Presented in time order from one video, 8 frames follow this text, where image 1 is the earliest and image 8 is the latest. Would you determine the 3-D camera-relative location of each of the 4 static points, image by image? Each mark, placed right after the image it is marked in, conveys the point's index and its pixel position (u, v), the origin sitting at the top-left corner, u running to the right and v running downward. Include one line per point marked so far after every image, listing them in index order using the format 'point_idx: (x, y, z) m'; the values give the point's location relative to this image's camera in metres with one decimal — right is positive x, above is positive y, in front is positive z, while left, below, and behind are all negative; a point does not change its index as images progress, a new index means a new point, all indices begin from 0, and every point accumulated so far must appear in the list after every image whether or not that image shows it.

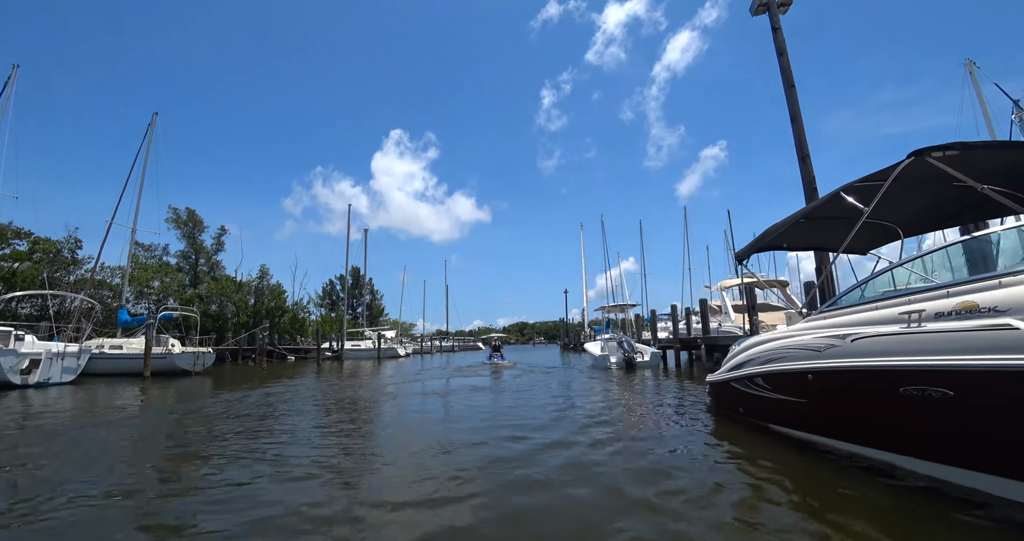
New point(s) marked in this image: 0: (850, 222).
0: (+4.1, +0.6, +5.9) m
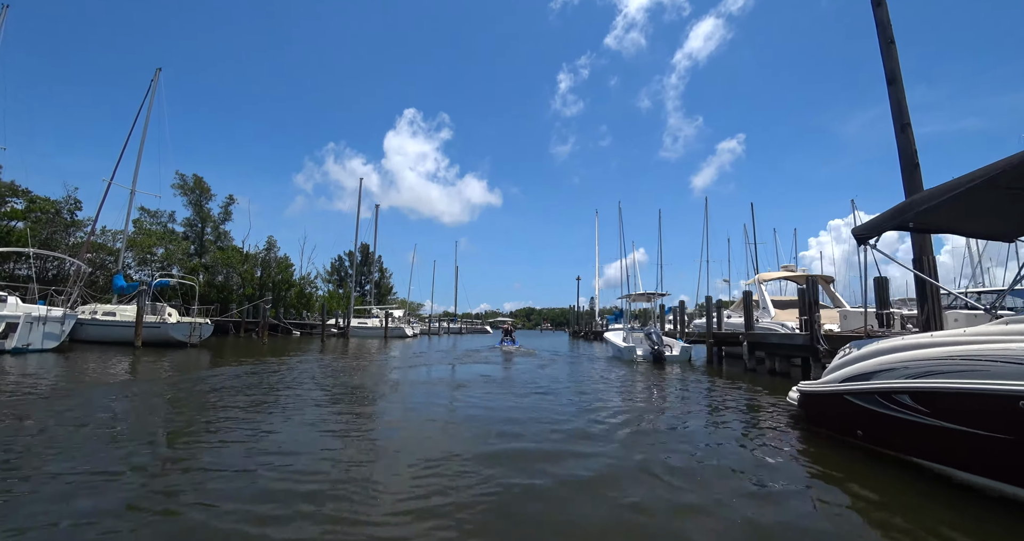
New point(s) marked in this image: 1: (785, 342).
0: (+4.6, +0.7, +4.5) m
1: (+6.2, -1.6, +10.9) m
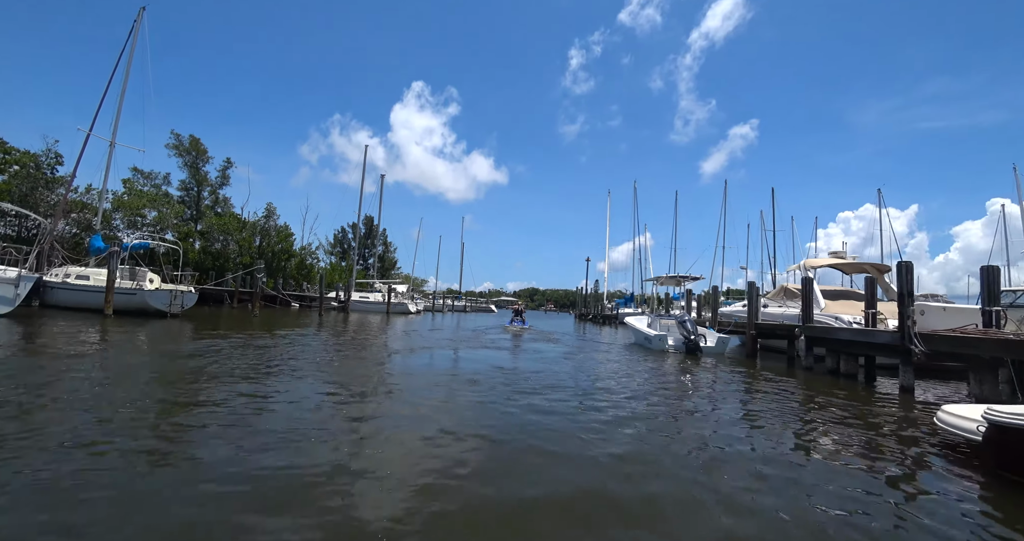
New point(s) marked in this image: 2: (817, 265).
0: (+5.1, +0.8, +2.9) m
1: (+6.7, -1.3, +9.3) m
2: (+9.2, +0.1, +14.8) m
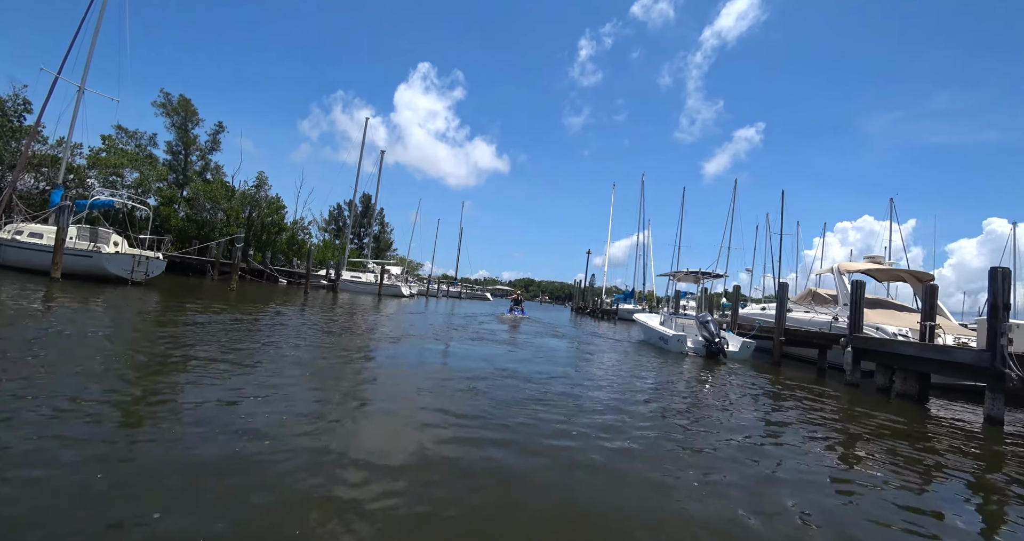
0: (+5.4, +0.6, +1.5) m
1: (+6.8, -1.4, +8.0) m
2: (+9.3, 0.0, +13.5) m
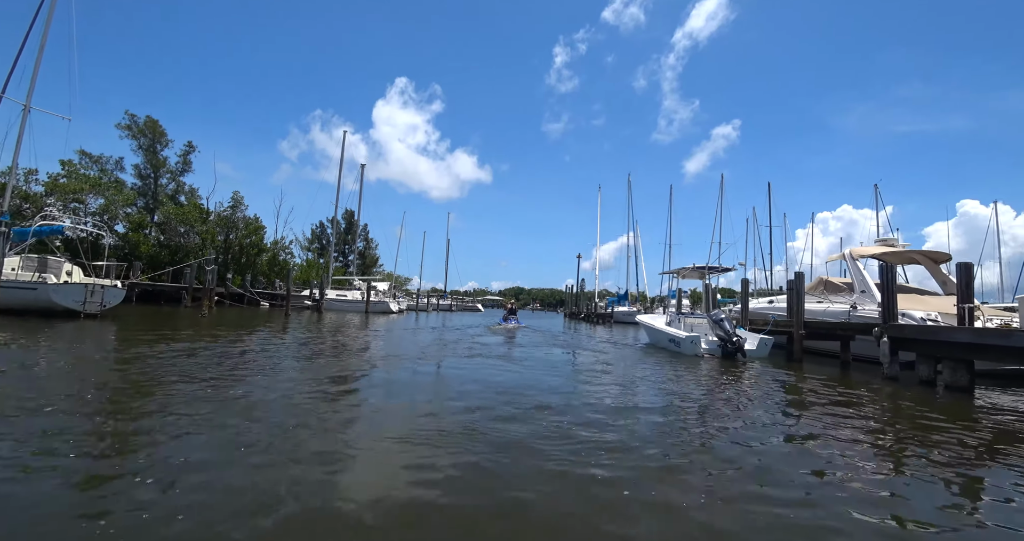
0: (+5.5, +1.0, +0.7) m
1: (+6.8, -1.0, +7.2) m
2: (+9.2, +0.4, +12.8) m
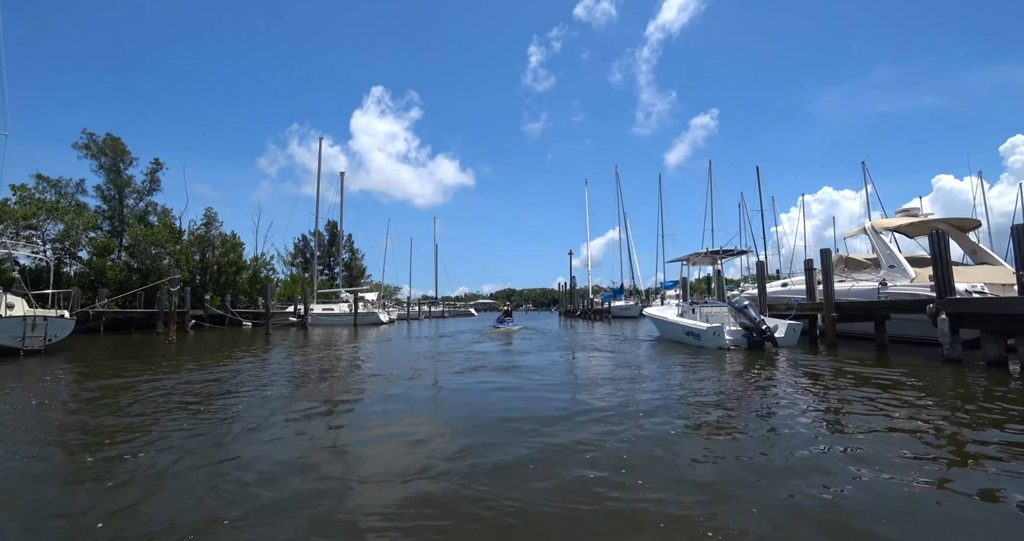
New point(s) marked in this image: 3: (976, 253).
0: (+5.6, +1.5, -0.3) m
1: (+7.0, -0.5, +6.2) m
2: (+9.1, +1.0, +11.8) m
3: (+11.4, +0.4, +12.0) m
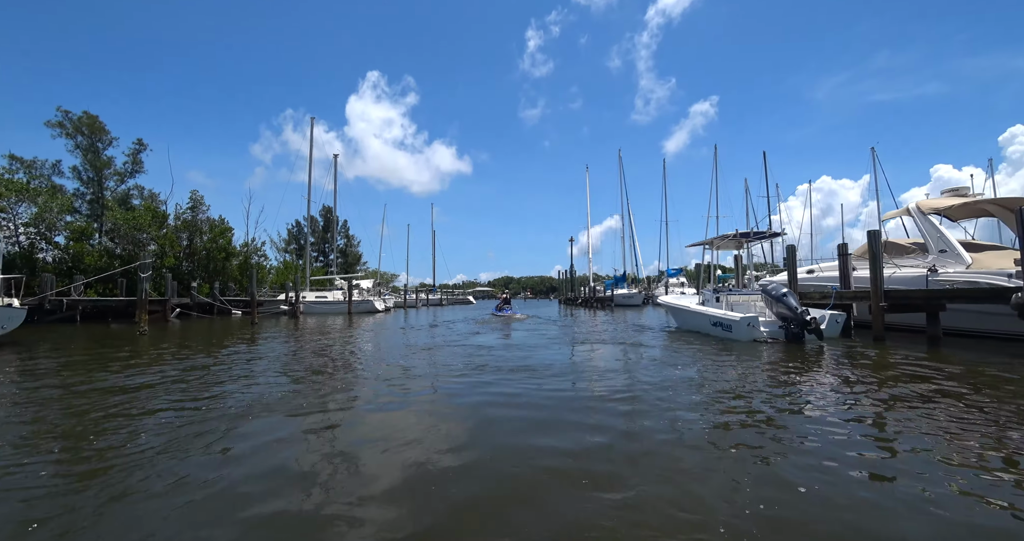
0: (+5.9, +1.5, -1.5) m
1: (+7.2, -0.3, +5.1) m
2: (+9.2, +1.4, +10.7) m
3: (+11.6, +0.8, +10.9) m
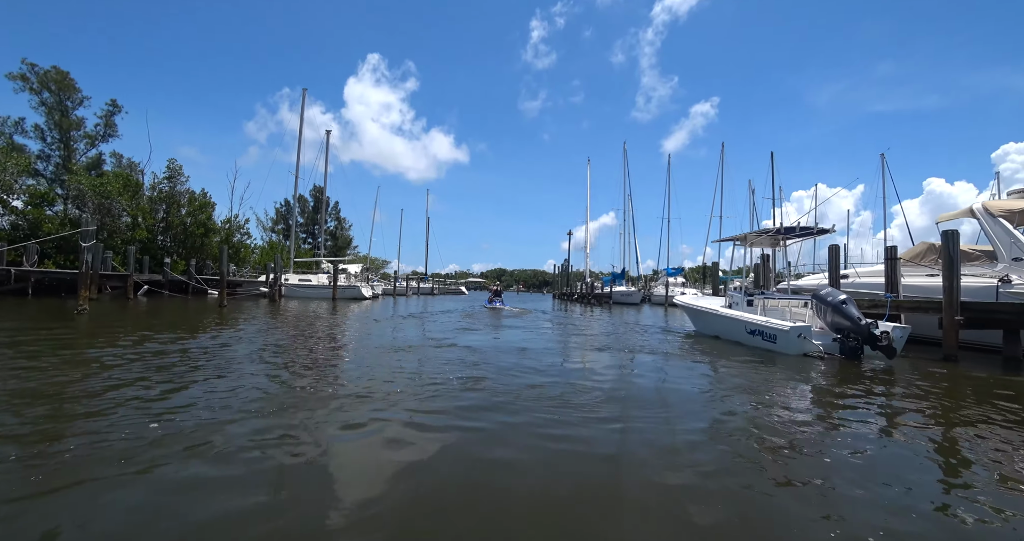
0: (+6.2, +1.2, -2.9) m
1: (+7.3, -0.5, +3.7) m
2: (+9.4, +1.1, +9.3) m
3: (+11.7, +0.4, +9.6) m
